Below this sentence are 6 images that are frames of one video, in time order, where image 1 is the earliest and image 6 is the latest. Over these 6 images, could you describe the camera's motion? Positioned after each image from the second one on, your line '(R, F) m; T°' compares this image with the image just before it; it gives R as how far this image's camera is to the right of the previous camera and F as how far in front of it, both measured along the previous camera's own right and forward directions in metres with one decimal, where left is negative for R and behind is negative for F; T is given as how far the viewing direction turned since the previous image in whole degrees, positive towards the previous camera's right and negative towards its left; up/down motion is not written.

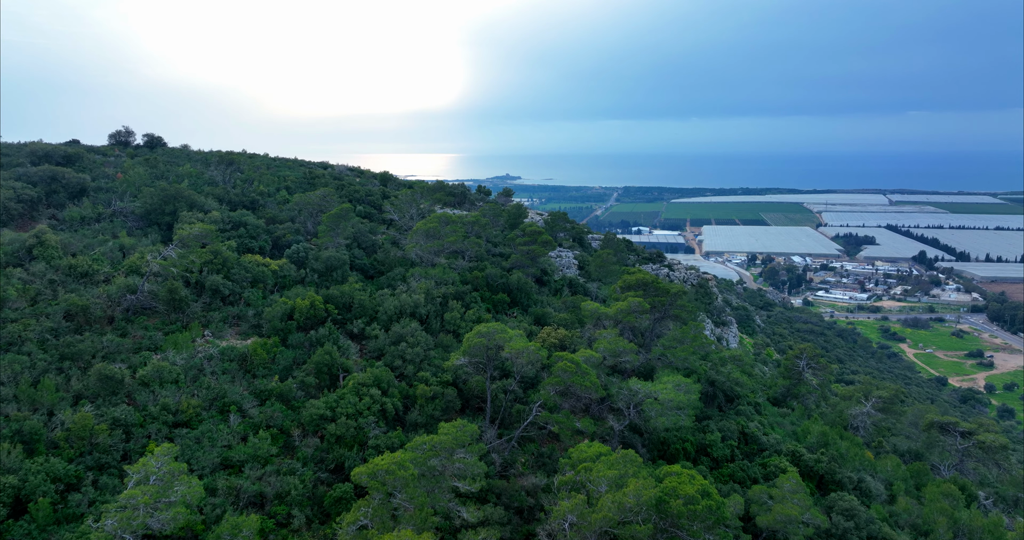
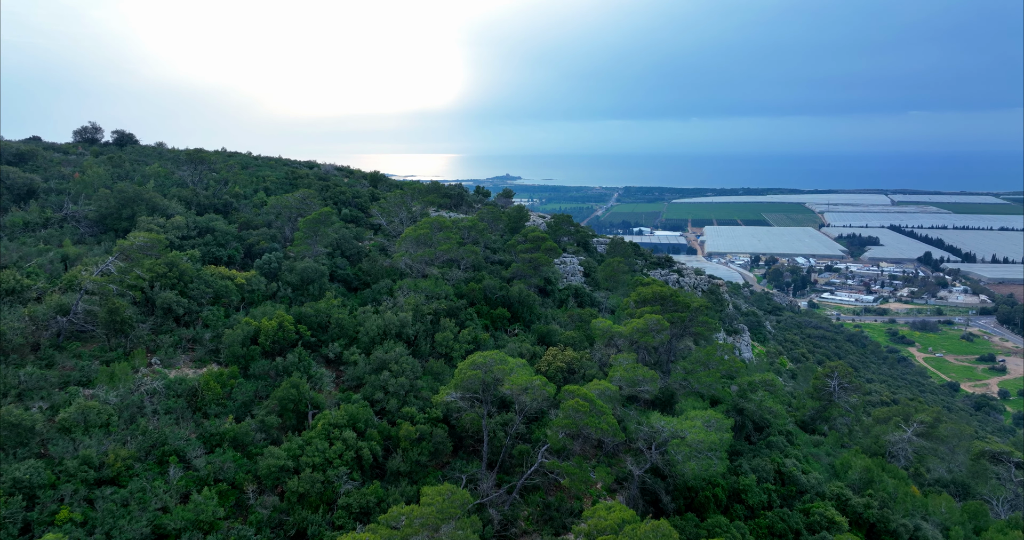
(0.0, +2.5) m; 0°
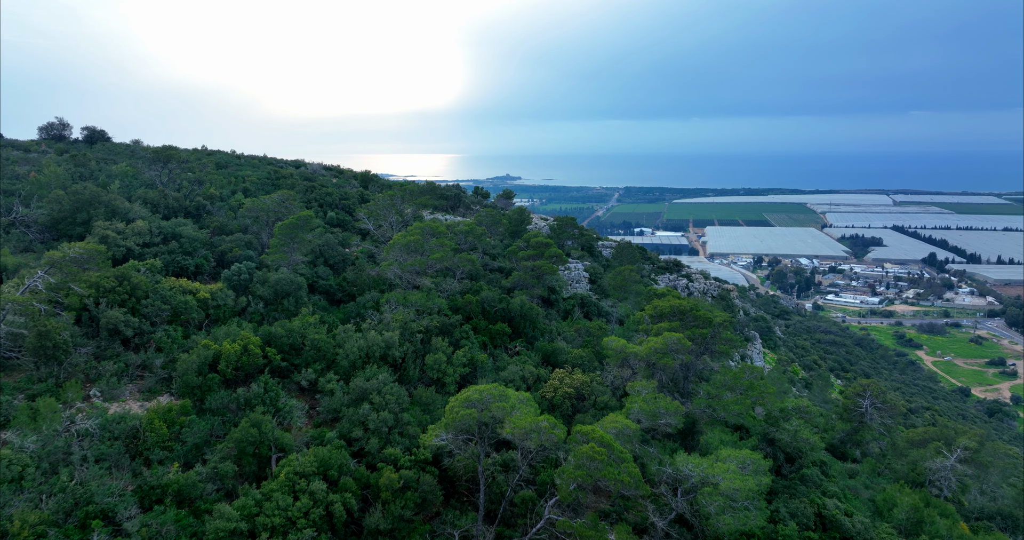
(0.0, +2.1) m; 0°
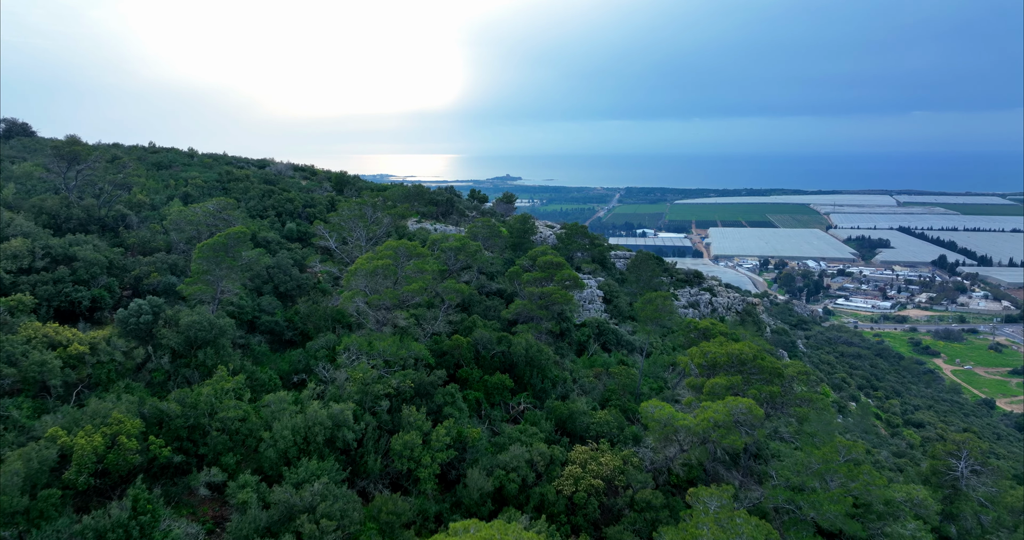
(0.0, +4.6) m; 0°
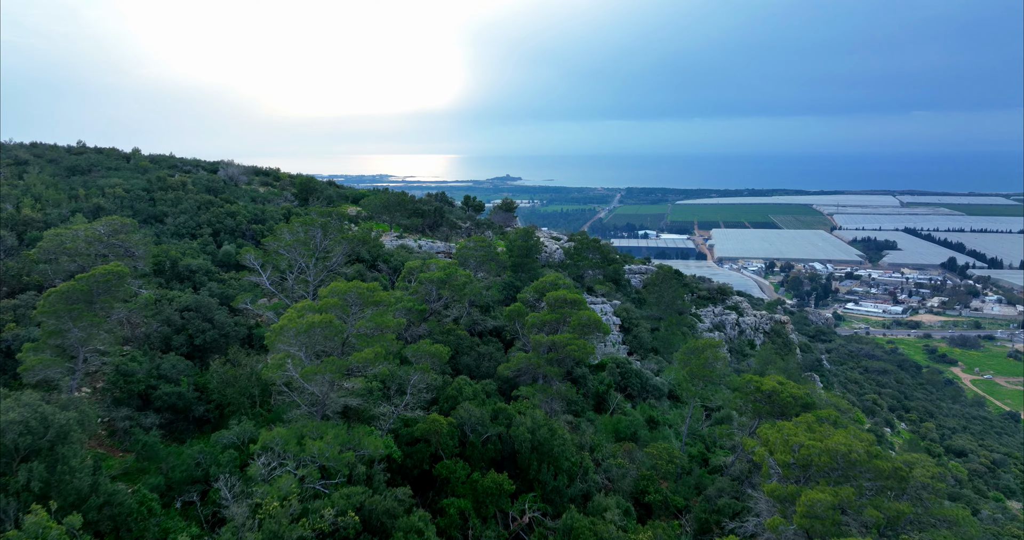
(0.0, +4.3) m; 0°
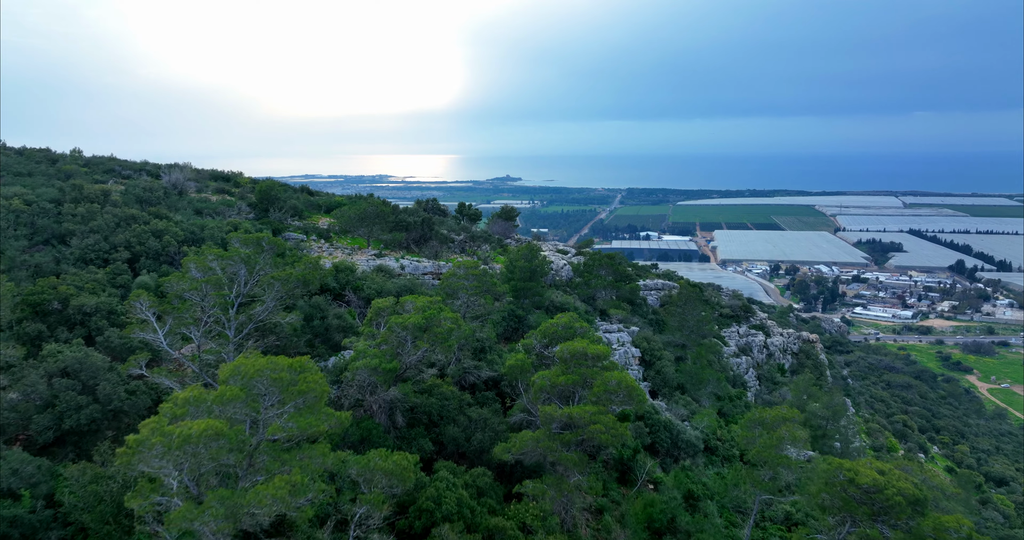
(0.0, +3.4) m; 0°
